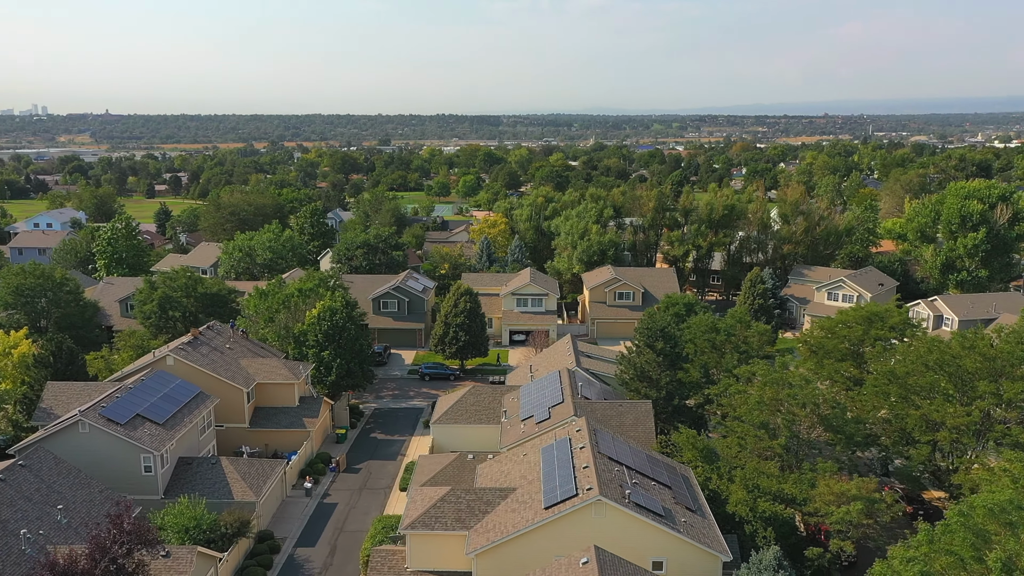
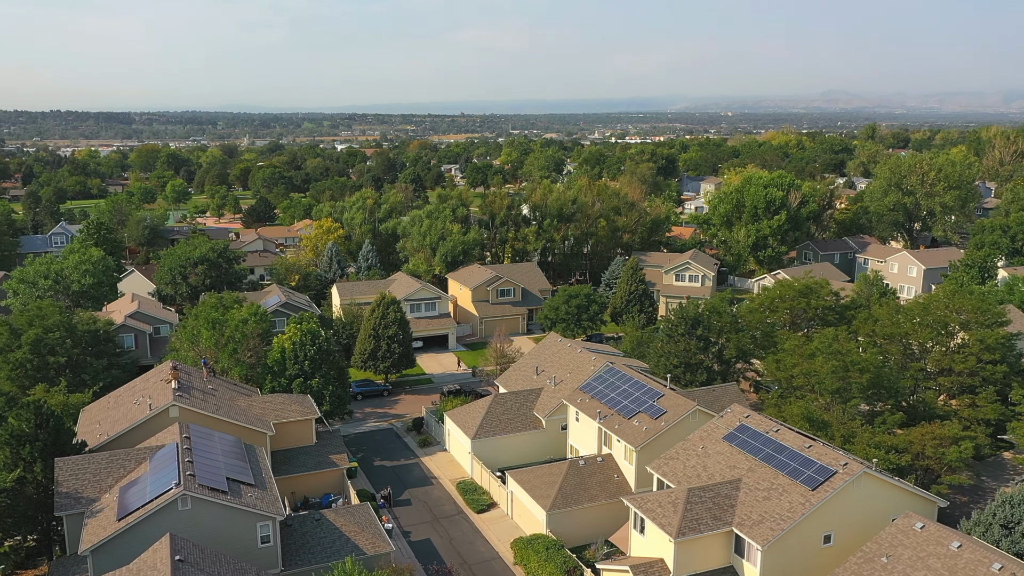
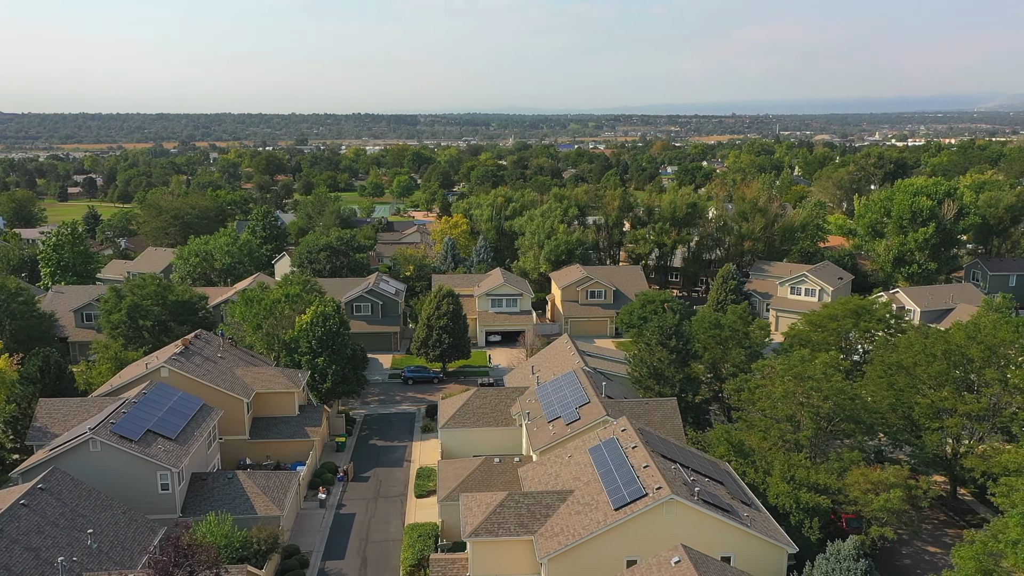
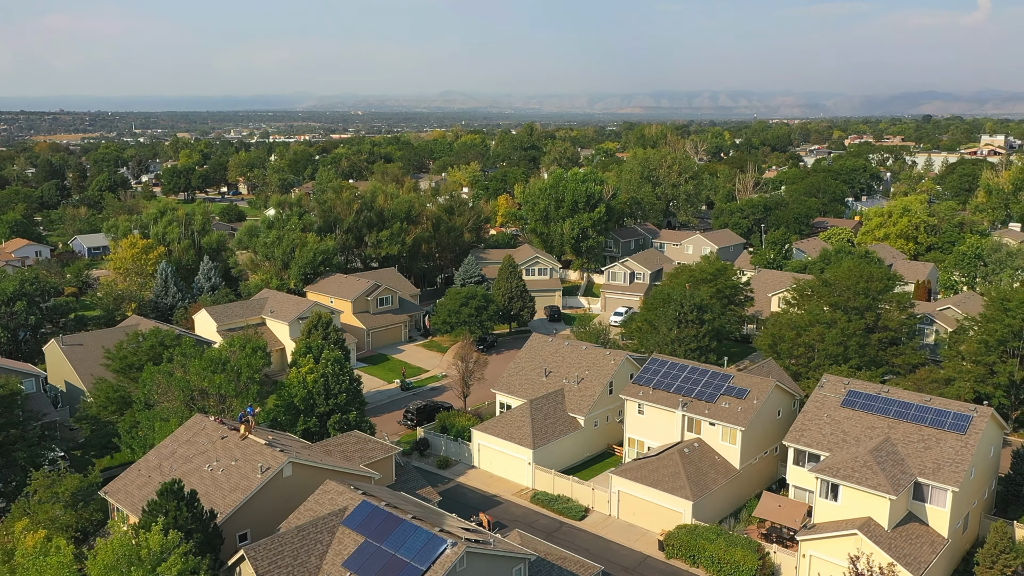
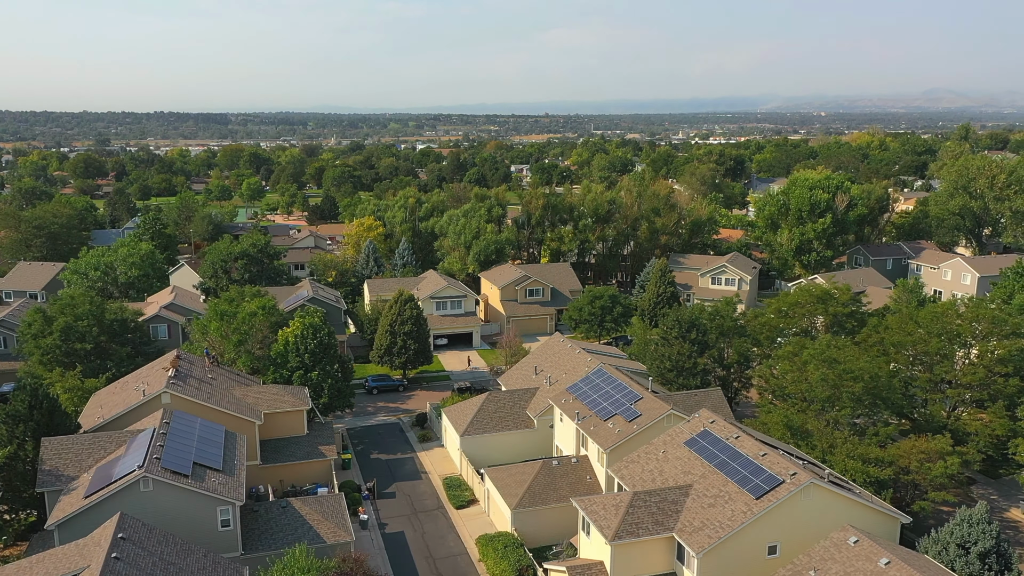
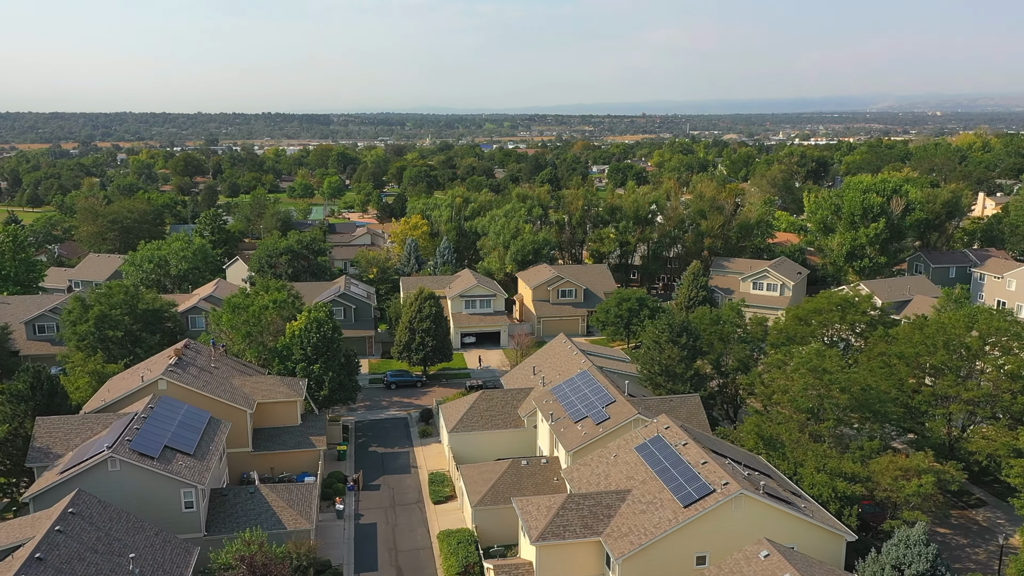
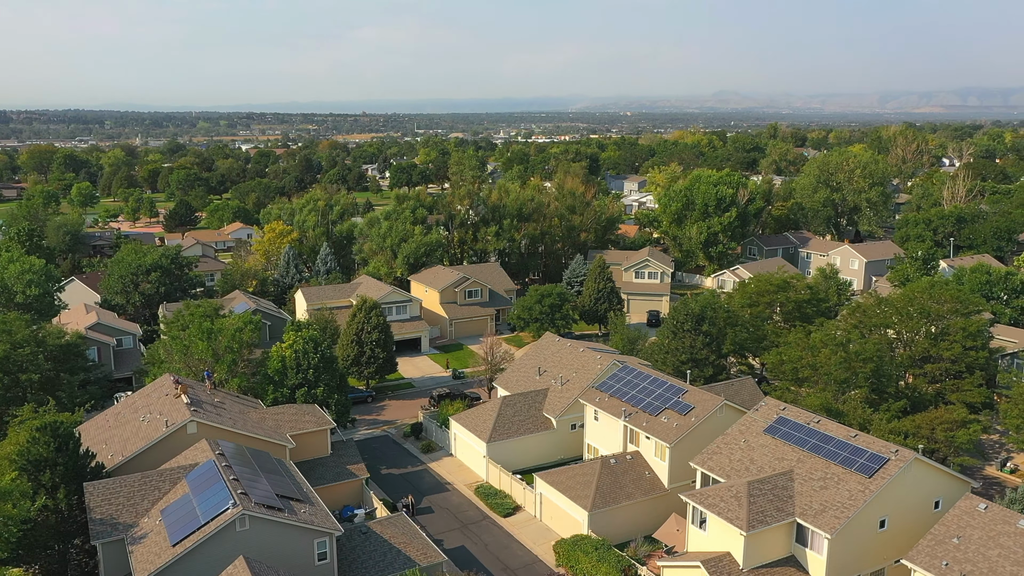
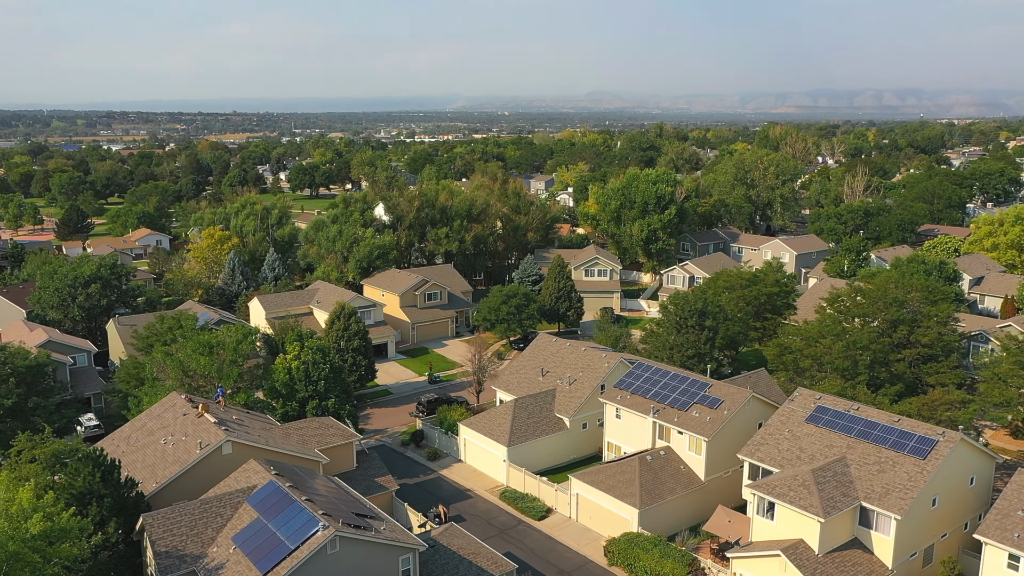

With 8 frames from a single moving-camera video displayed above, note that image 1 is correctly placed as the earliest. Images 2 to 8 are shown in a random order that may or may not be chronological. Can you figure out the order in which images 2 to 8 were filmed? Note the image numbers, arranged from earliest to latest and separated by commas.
3, 6, 5, 2, 7, 8, 4
